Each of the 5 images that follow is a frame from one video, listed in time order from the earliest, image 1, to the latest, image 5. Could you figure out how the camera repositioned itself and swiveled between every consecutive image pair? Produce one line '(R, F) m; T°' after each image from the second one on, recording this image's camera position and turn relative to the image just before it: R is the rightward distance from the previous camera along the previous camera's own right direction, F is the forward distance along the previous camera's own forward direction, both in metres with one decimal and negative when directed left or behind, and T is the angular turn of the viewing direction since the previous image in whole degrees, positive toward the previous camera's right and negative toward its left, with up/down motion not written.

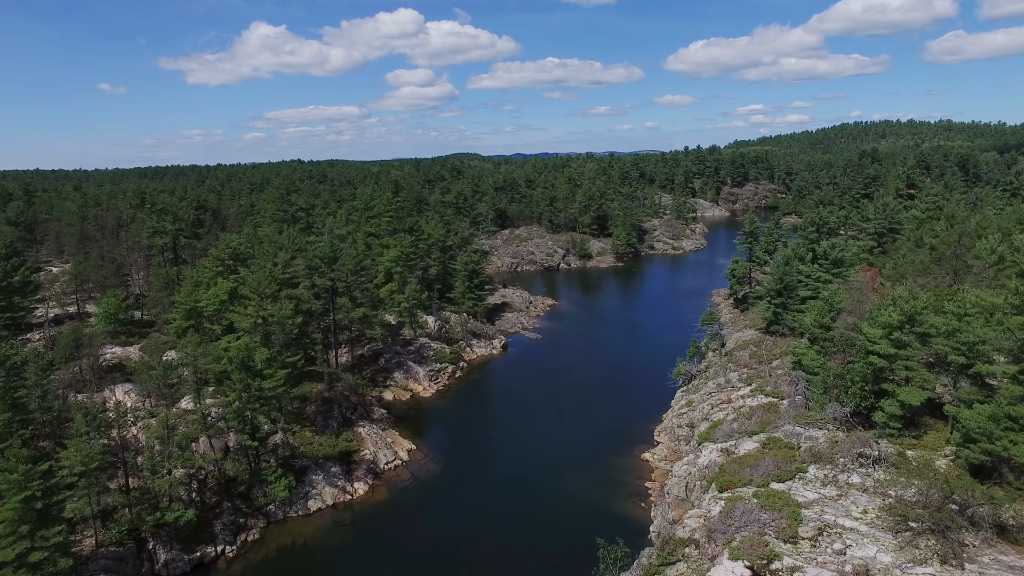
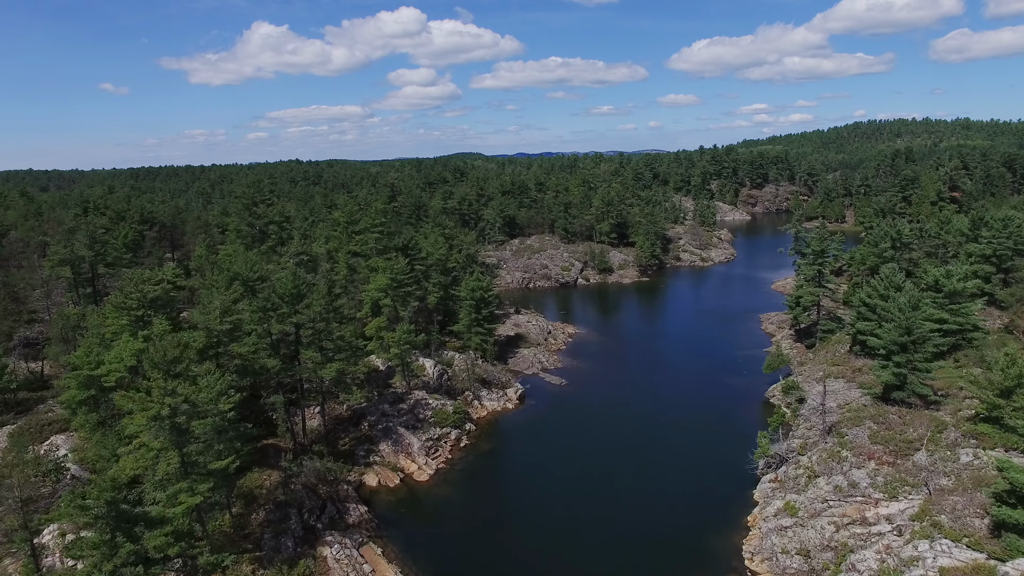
(-1.2, +13.0) m; 0°
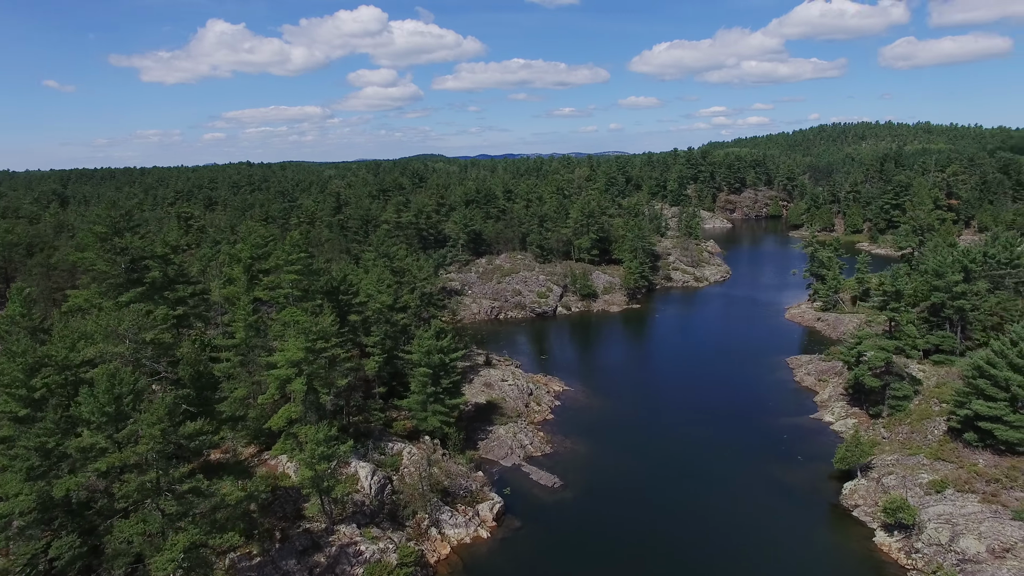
(-0.5, +16.0) m; +3°
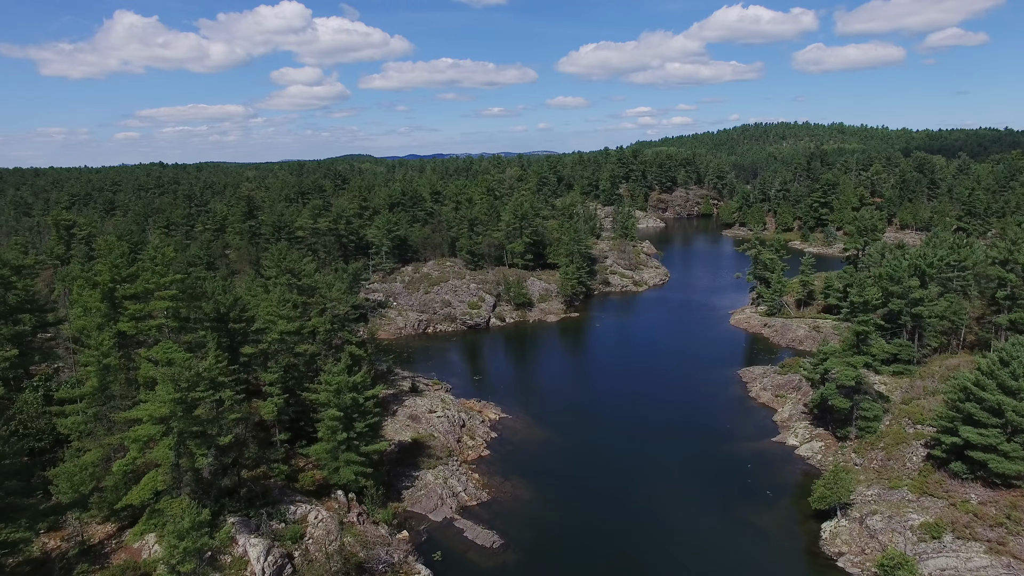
(+0.3, +6.3) m; +6°
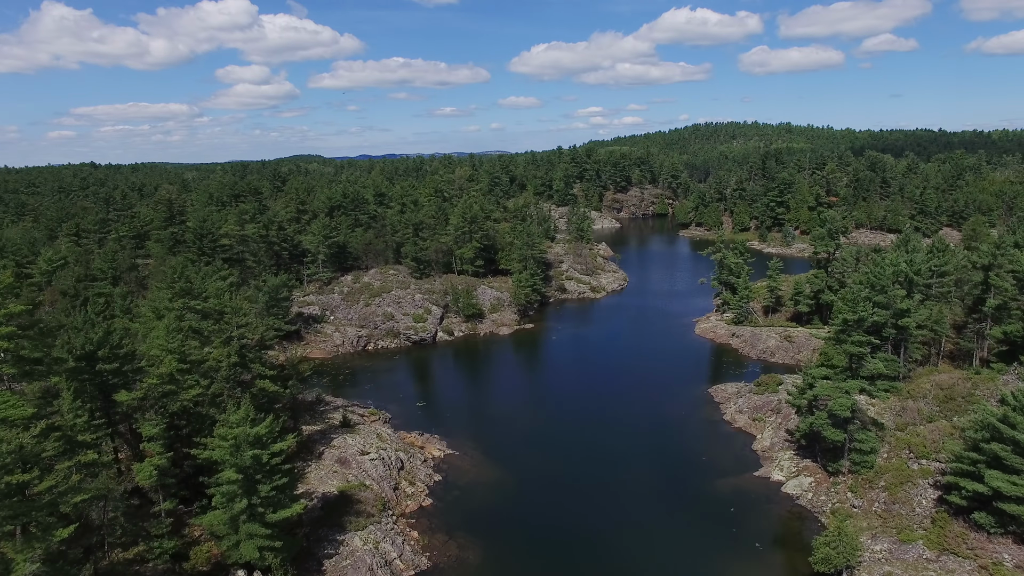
(+0.6, +6.3) m; +4°
